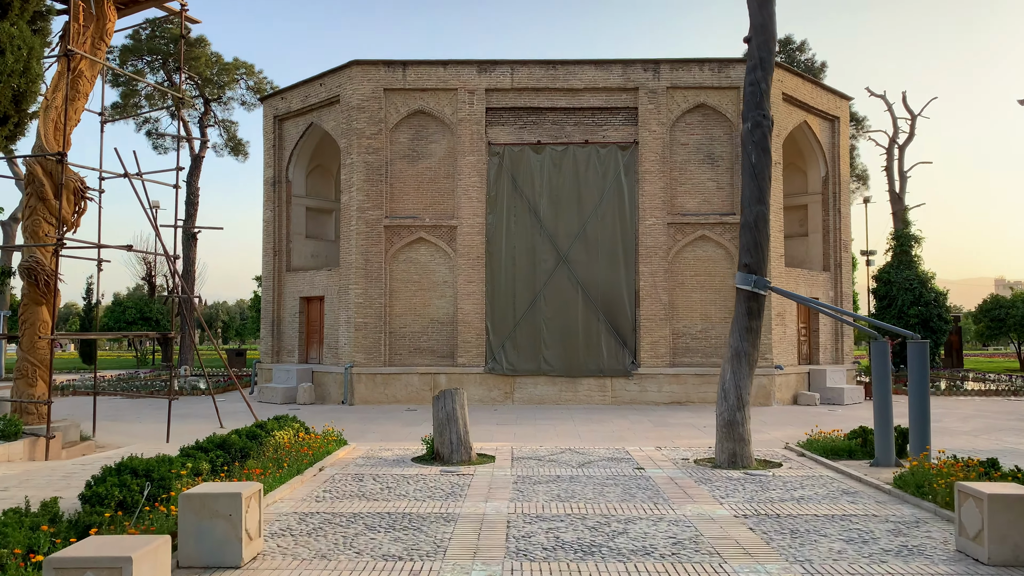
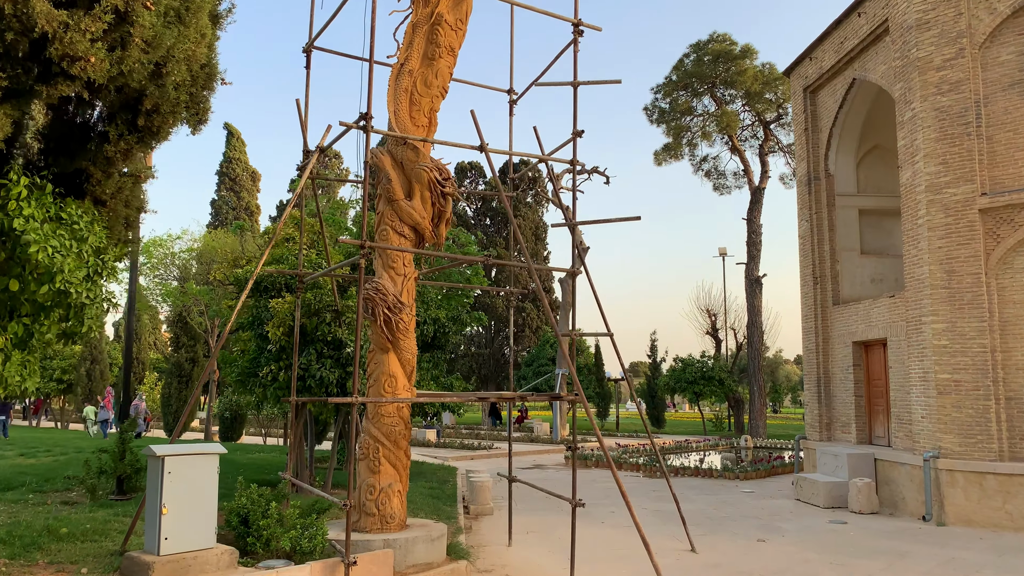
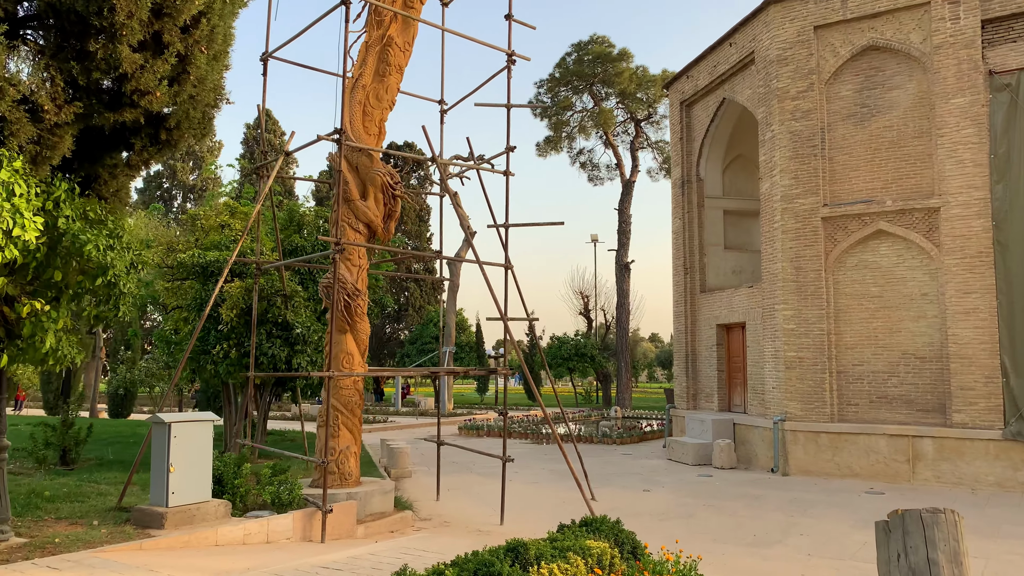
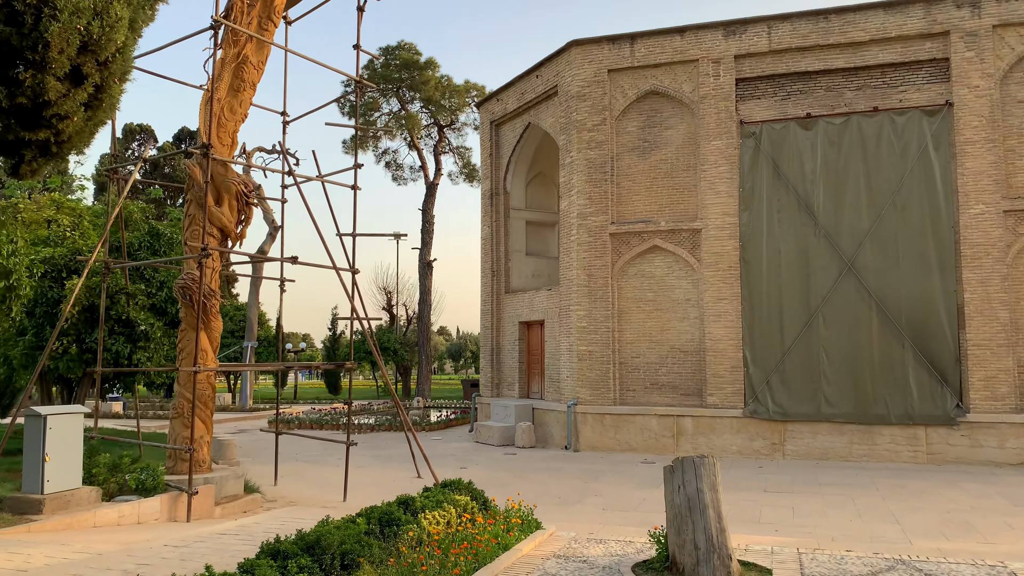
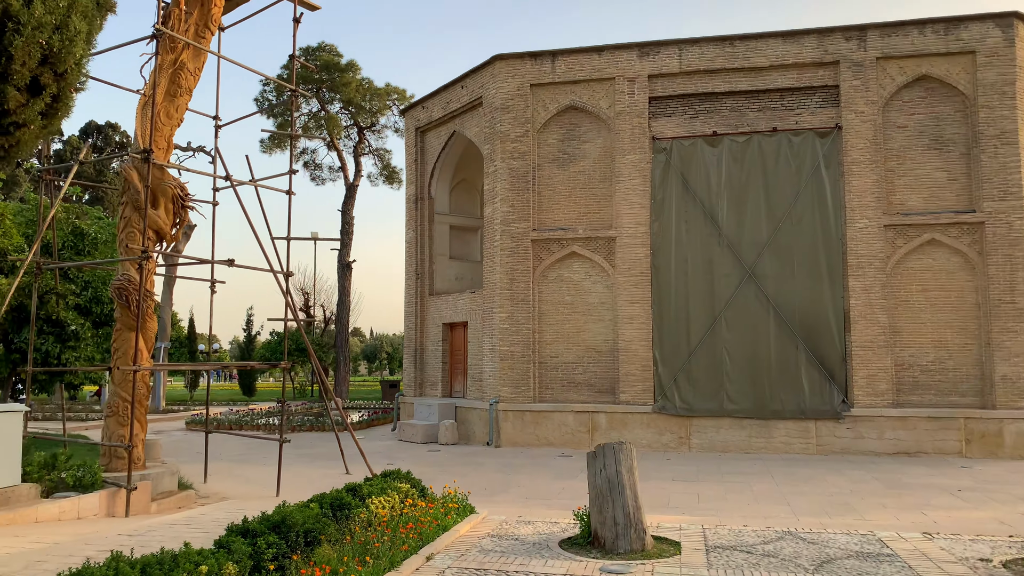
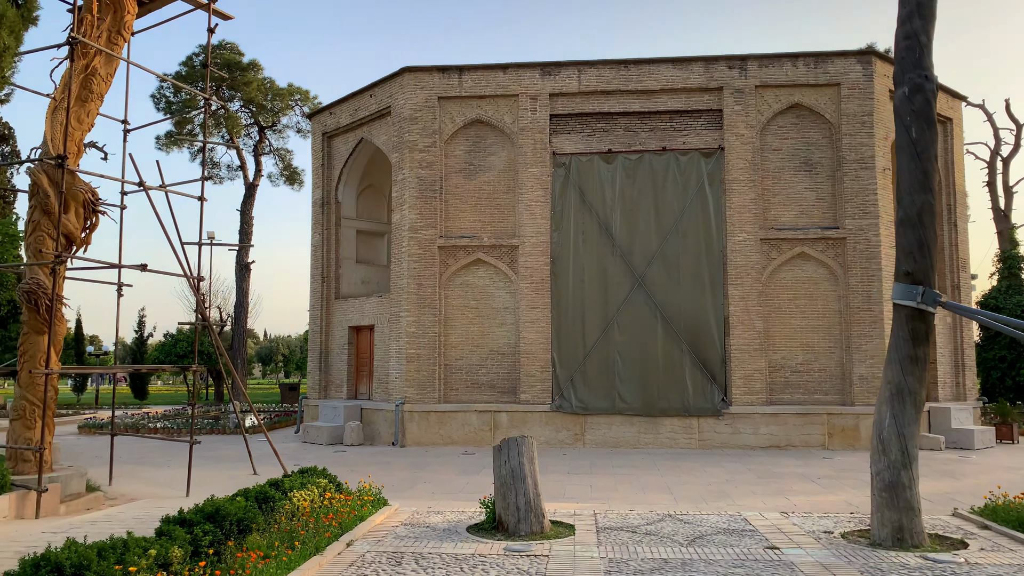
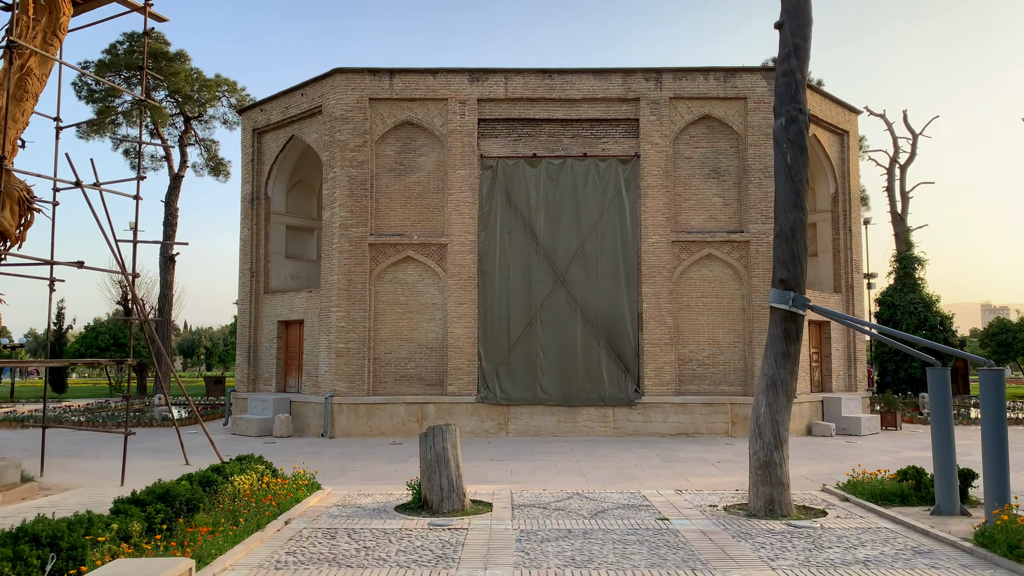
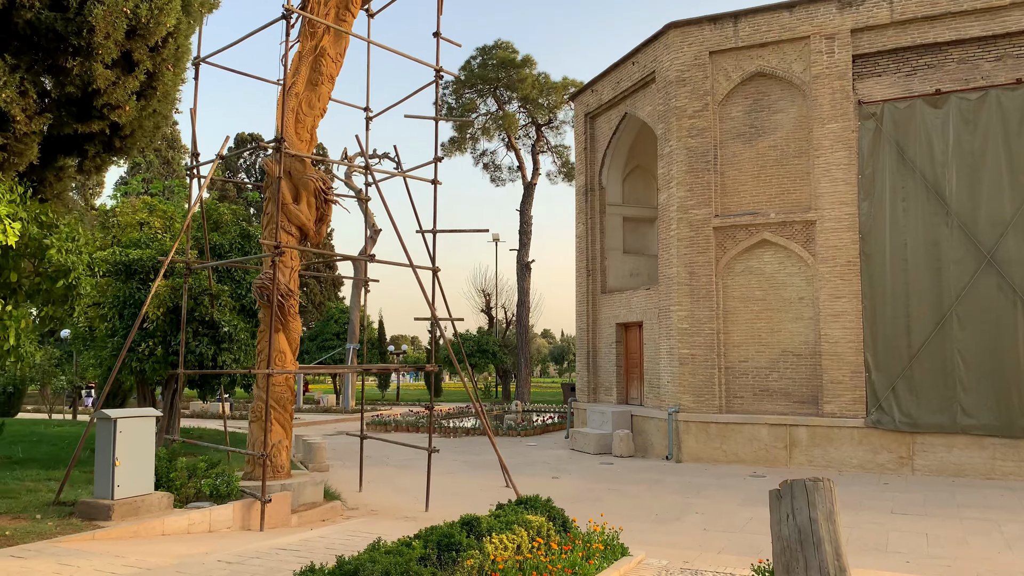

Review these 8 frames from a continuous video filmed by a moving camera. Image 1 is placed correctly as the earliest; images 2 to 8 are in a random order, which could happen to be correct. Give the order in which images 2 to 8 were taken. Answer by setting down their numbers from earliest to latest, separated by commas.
7, 6, 5, 4, 8, 3, 2
